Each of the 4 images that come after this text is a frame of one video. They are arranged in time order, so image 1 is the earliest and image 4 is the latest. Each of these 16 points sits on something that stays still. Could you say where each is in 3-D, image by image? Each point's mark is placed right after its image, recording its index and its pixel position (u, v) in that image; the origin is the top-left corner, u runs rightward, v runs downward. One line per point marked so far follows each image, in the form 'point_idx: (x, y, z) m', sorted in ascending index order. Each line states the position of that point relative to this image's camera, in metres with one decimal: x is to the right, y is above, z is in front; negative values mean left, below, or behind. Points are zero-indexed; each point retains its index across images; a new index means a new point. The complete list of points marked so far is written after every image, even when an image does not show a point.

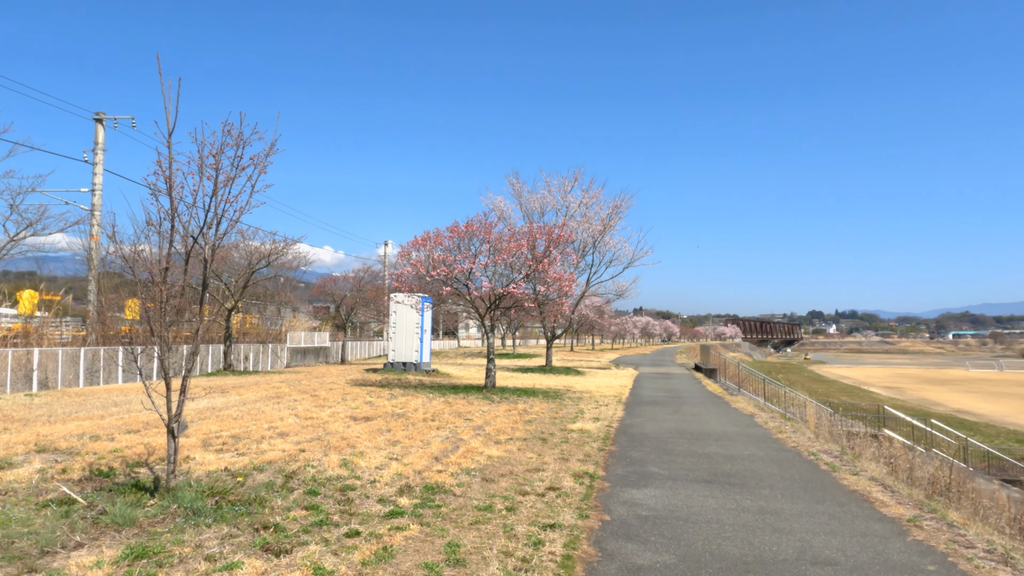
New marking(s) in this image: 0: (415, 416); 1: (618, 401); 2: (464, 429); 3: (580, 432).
0: (-1.5, -2.0, +12.1) m
1: (+2.3, -2.4, +17.0) m
2: (-0.7, -1.9, +10.9) m
3: (+1.0, -2.1, +11.5) m
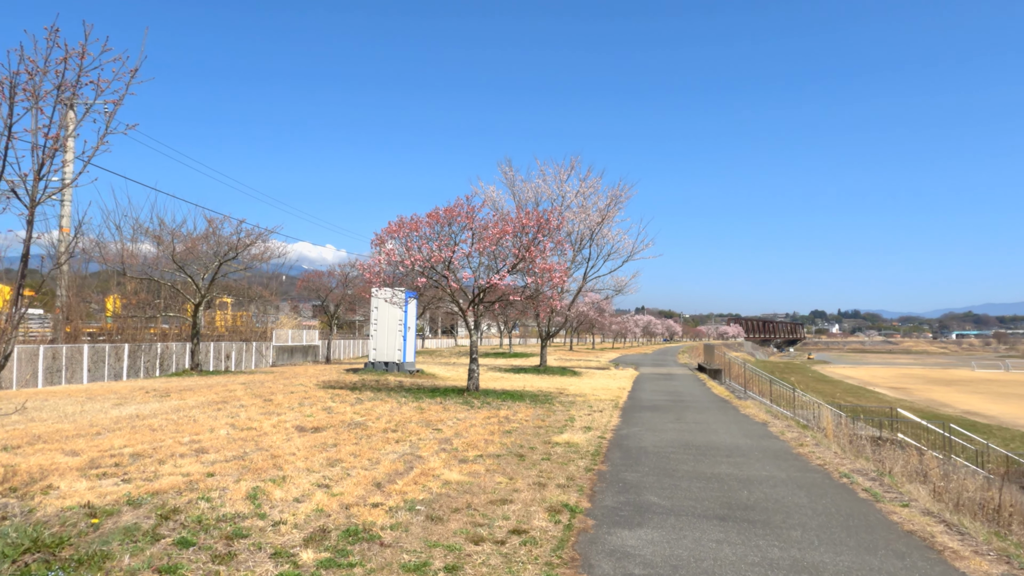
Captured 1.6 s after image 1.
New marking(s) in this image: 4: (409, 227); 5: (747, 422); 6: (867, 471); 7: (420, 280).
0: (-1.8, -1.8, +10.4) m
1: (+2.0, -2.3, +15.3) m
2: (-1.0, -1.8, +9.2) m
3: (+0.7, -1.9, +9.7) m
4: (-2.0, +1.2, +15.3) m
5: (+3.9, -2.2, +13.2) m
6: (+4.0, -2.0, +8.9) m
7: (-1.8, +0.2, +15.6) m
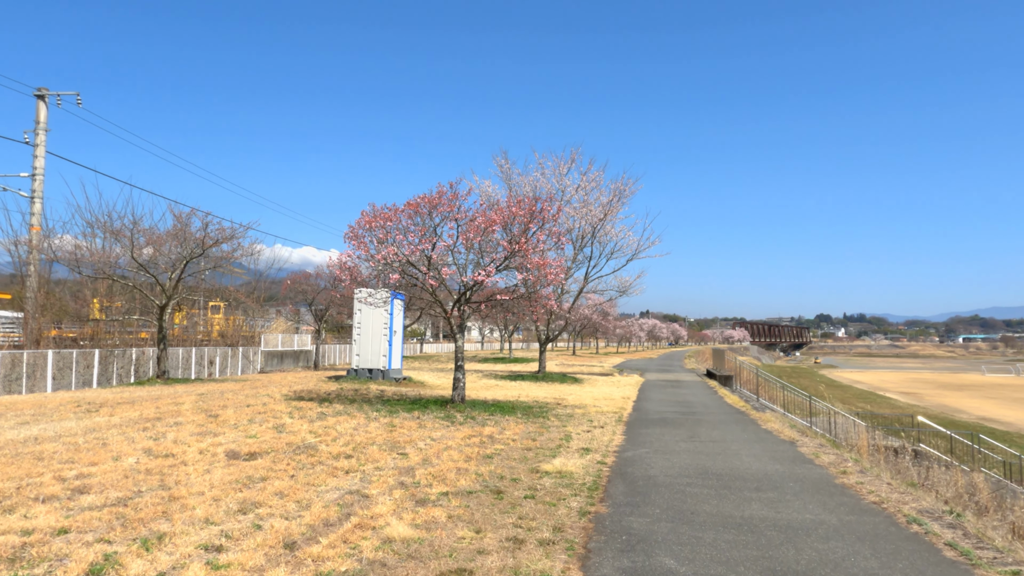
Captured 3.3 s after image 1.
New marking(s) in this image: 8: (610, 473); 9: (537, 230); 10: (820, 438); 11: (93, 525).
0: (-2.0, -1.8, +8.6) m
1: (+1.8, -2.2, +13.5) m
2: (-1.2, -1.7, +7.4) m
3: (+0.5, -1.9, +7.9) m
4: (-2.2, +1.2, +13.5) m
5: (+3.7, -2.2, +11.4) m
6: (+3.8, -2.0, +7.1) m
7: (-2.0, +0.2, +13.9) m
8: (+1.0, -1.9, +8.3) m
9: (+0.5, +1.1, +14.7) m
10: (+4.7, -2.3, +12.1) m
11: (-2.7, -1.5, +5.1) m
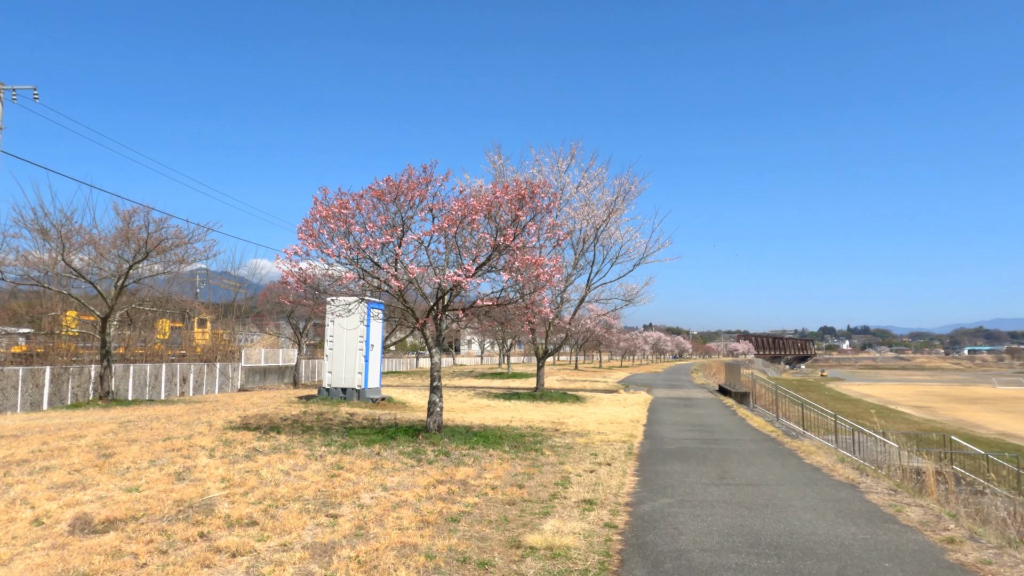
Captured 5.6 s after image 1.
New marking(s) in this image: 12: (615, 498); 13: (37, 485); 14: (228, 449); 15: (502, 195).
0: (-2.2, -1.7, +6.2) m
1: (+1.6, -2.3, +11.0) m
2: (-1.4, -1.7, +5.0) m
3: (+0.2, -1.8, +5.5) m
4: (-2.4, +1.1, +11.1) m
5: (+3.5, -2.2, +8.9) m
6: (+3.5, -1.9, +4.6) m
7: (-2.2, +0.1, +11.4) m
8: (+0.8, -1.9, +5.8) m
9: (+0.3, +1.0, +12.3) m
10: (+4.5, -2.3, +9.7) m
11: (-2.9, -1.4, +2.7) m
12: (+1.0, -2.0, +7.8) m
13: (-4.1, -1.7, +6.9) m
14: (-3.4, -1.9, +9.5) m
15: (-0.1, +1.3, +11.8) m
